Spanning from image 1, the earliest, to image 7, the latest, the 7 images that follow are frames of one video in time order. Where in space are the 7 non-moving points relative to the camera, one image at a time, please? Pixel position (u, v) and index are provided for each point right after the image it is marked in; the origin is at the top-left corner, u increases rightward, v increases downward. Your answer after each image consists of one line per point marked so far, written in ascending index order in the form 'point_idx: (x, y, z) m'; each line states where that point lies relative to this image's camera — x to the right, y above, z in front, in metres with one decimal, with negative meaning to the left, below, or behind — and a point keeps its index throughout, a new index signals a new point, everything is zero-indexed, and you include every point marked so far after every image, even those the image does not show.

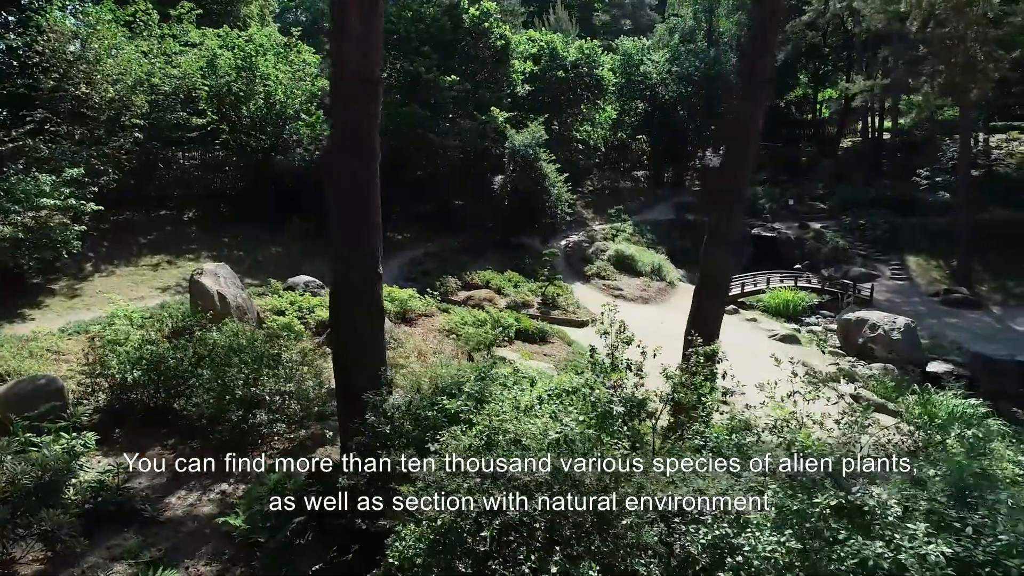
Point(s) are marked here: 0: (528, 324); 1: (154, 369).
0: (+0.3, -0.8, +14.0) m
1: (-3.8, -0.9, +7.0) m
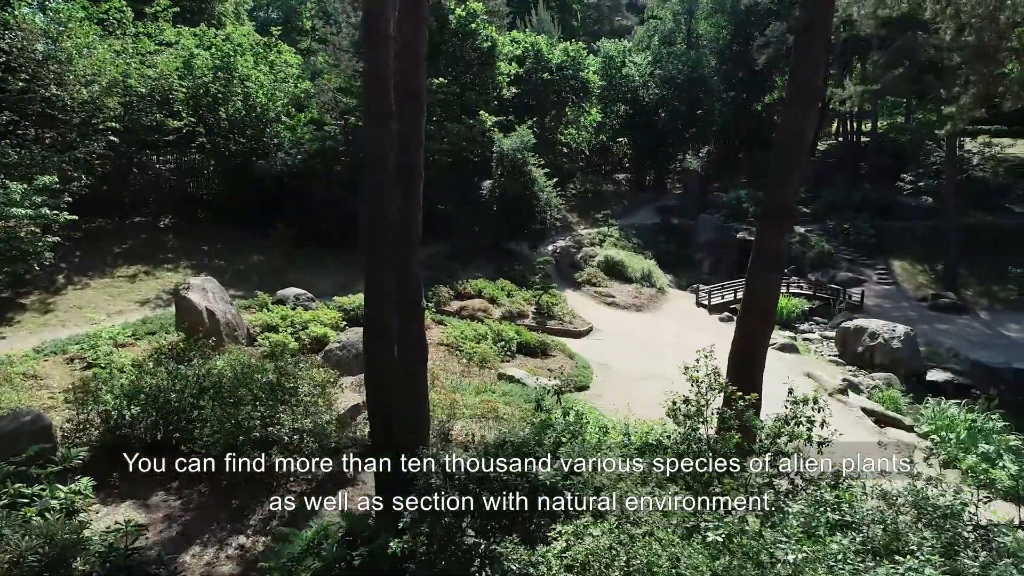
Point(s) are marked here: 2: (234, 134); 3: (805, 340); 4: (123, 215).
0: (+0.4, -1.0, +13.6) m
1: (-3.5, -1.1, +6.4) m
2: (-8.3, +4.6, +19.7) m
3: (+7.8, -1.4, +17.5) m
4: (-11.2, +2.1, +19.0) m
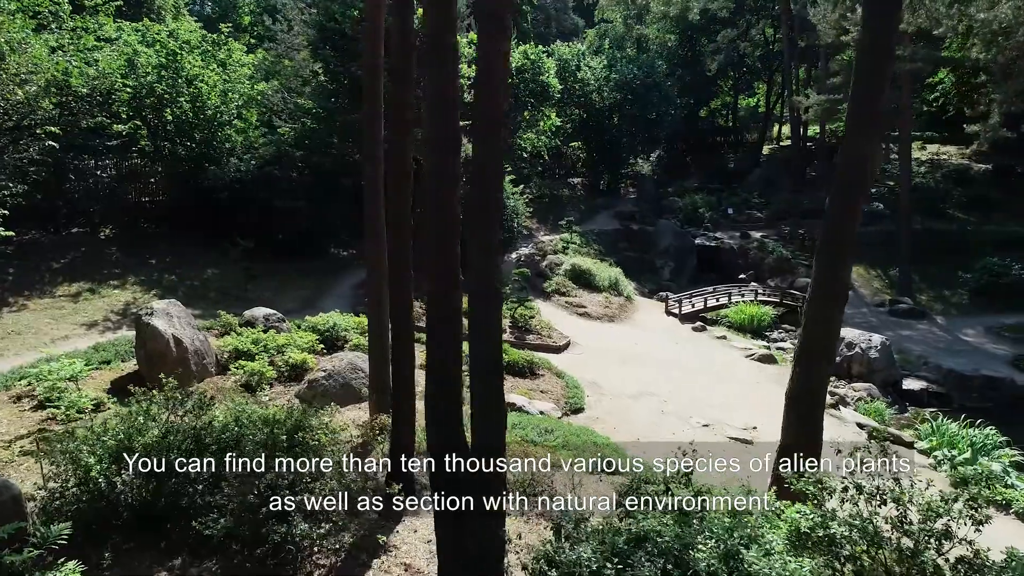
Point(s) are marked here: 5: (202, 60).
0: (+0.1, -1.3, +13.1) m
1: (-3.1, -1.5, +5.6) m
2: (-9.2, +4.2, +18.3) m
3: (+7.1, -1.6, +17.6) m
4: (-11.9, +1.6, +17.4) m
5: (-9.2, +6.7, +19.5) m
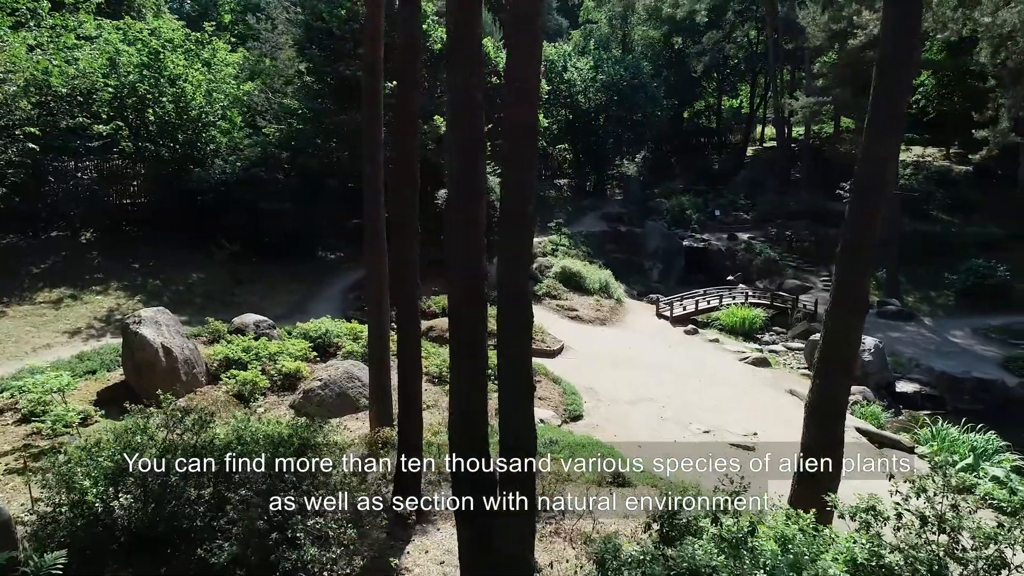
0: (0.0, -1.4, +12.9) m
1: (-2.9, -1.6, +5.3) m
2: (-9.4, +4.0, +17.9) m
3: (+6.9, -1.7, +17.6) m
4: (-12.1, +1.5, +16.9) m
5: (-9.5, +6.6, +19.1) m
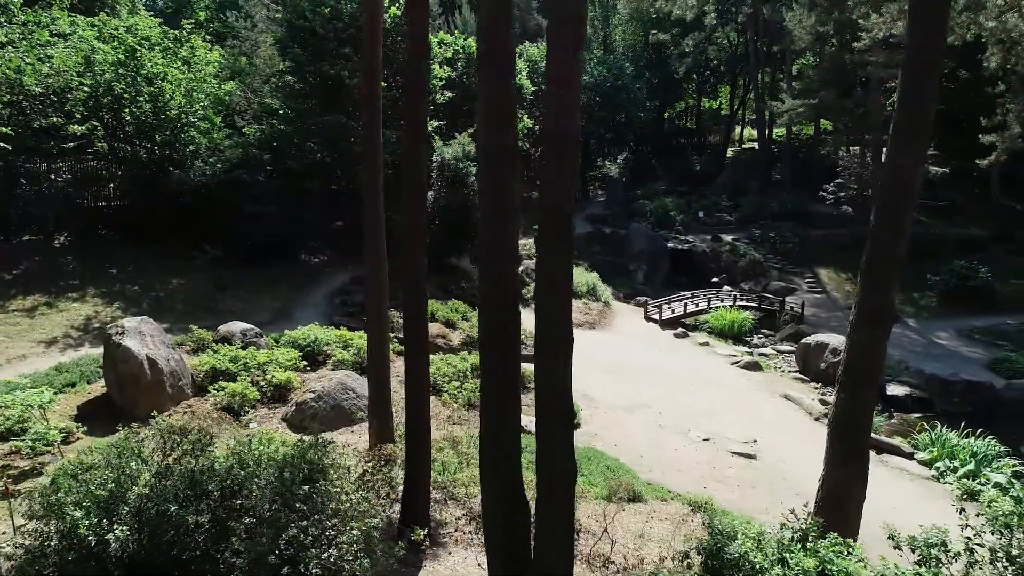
0: (-0.1, -1.6, +12.7) m
1: (-2.8, -1.7, +5.0) m
2: (-9.7, +3.9, +17.3) m
3: (+6.7, -1.8, +17.6) m
4: (-12.4, +1.3, +16.3) m
5: (-9.8, +6.5, +18.5) m
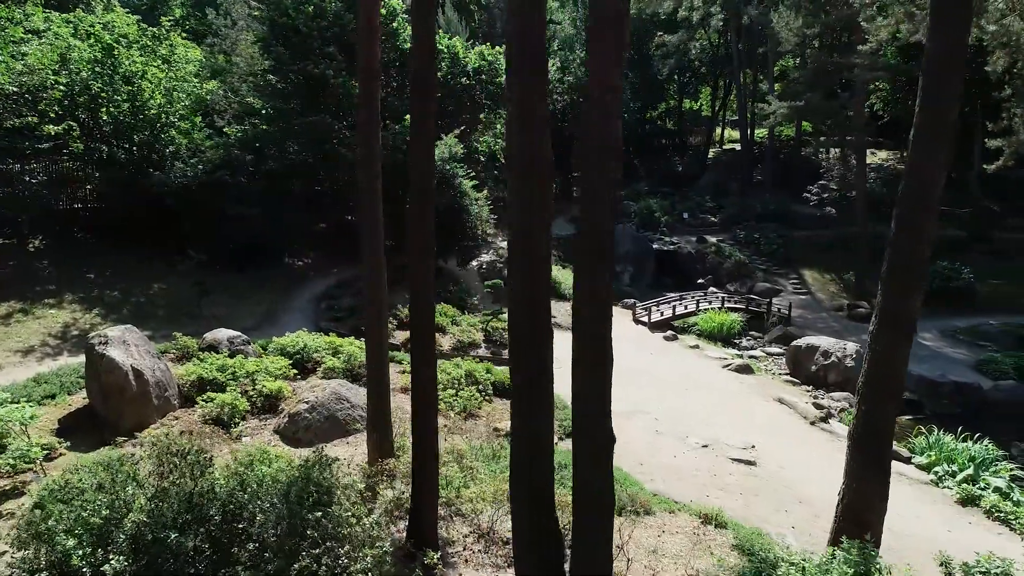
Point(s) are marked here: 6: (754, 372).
0: (-0.2, -1.6, +12.5) m
1: (-2.6, -1.9, +4.7) m
2: (-10.0, +3.8, +16.8) m
3: (+6.4, -1.8, +17.6) m
4: (-12.6, +1.2, +15.7) m
5: (-10.1, +6.3, +18.0) m
6: (+6.0, -2.1, +16.3) m
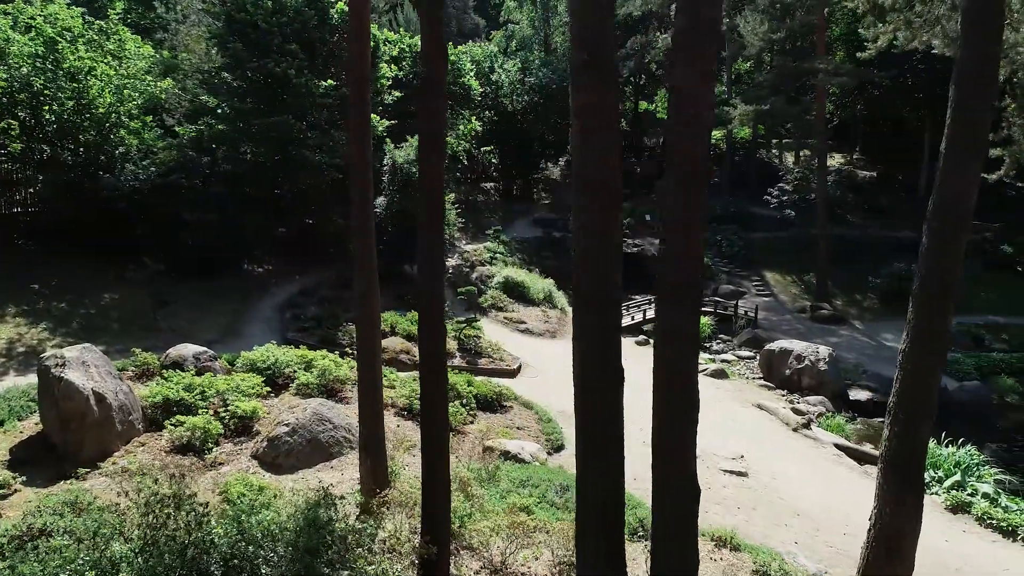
0: (-0.5, -1.8, +12.1) m
1: (-2.4, -2.1, +4.2) m
2: (-10.6, +3.5, +15.7) m
3: (+5.7, -2.0, +17.7) m
4: (-13.1, +0.9, +14.4) m
5: (-10.9, +6.1, +16.9) m
6: (+5.4, -2.2, +16.4) m
